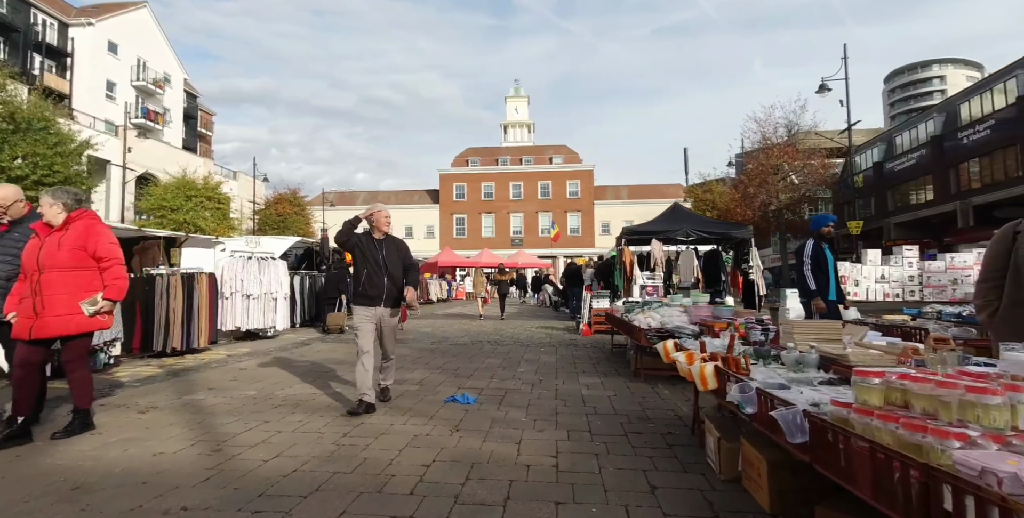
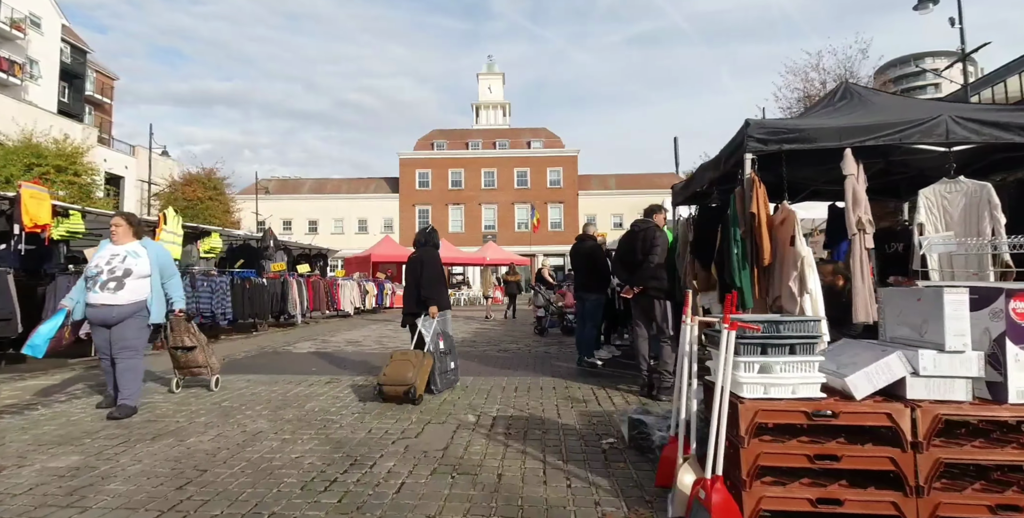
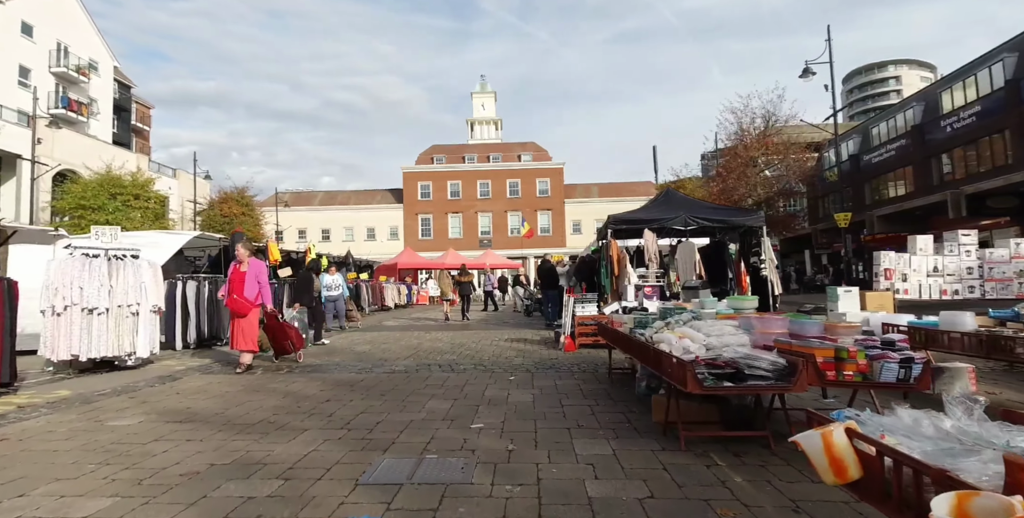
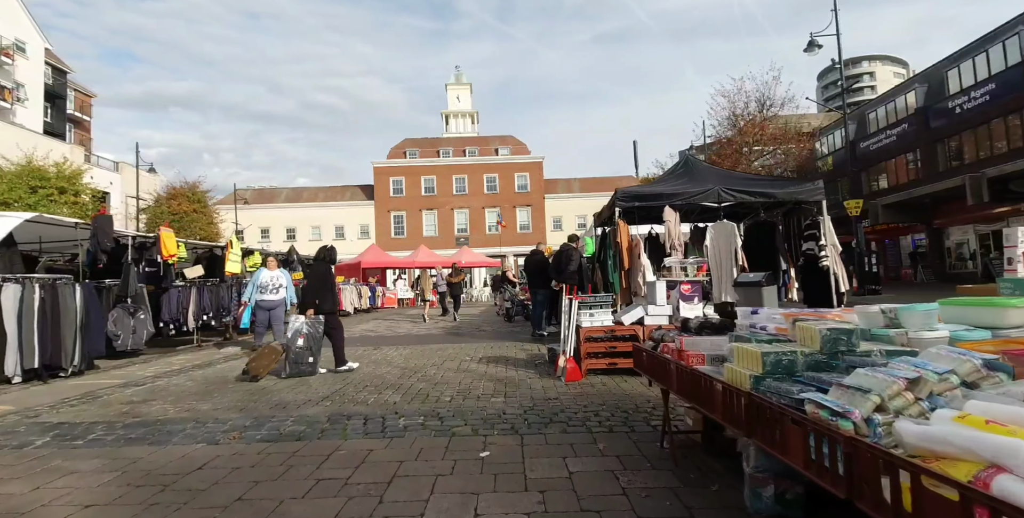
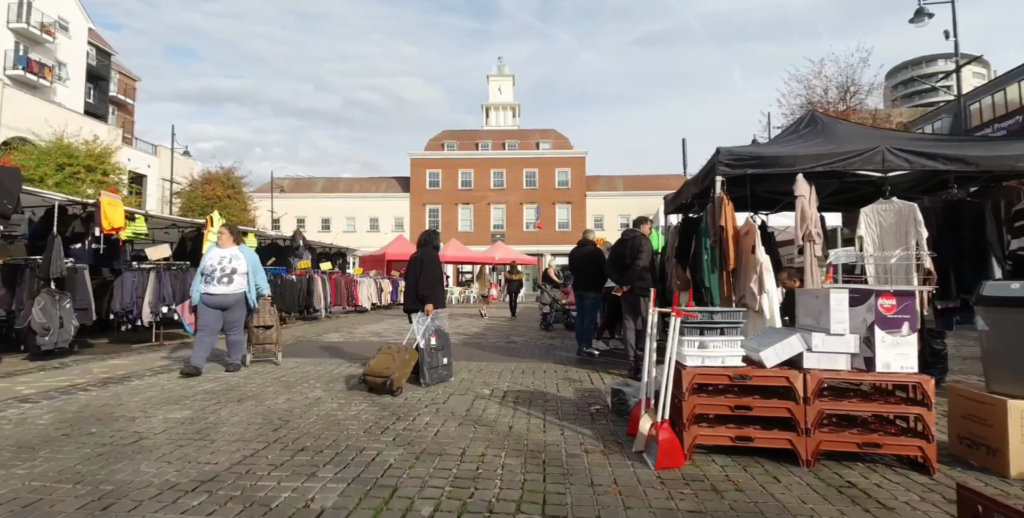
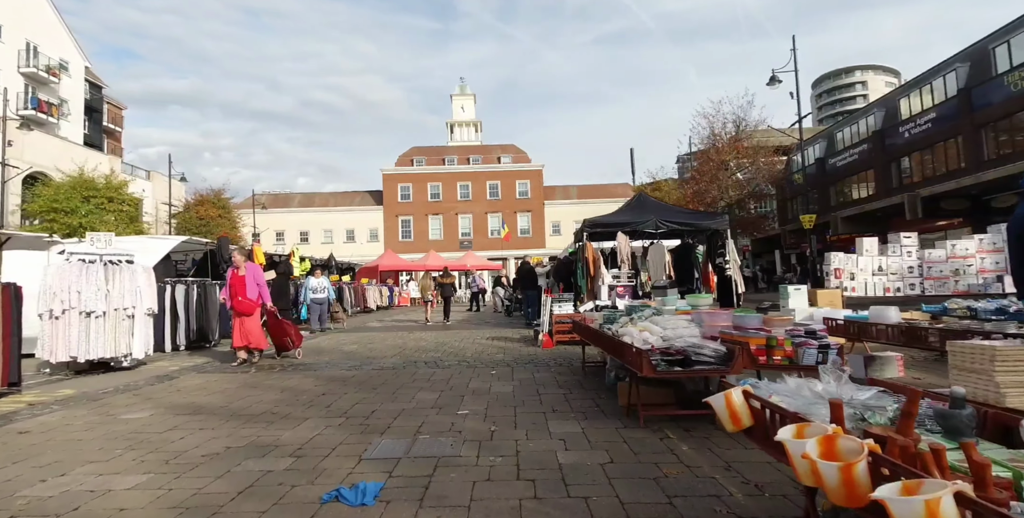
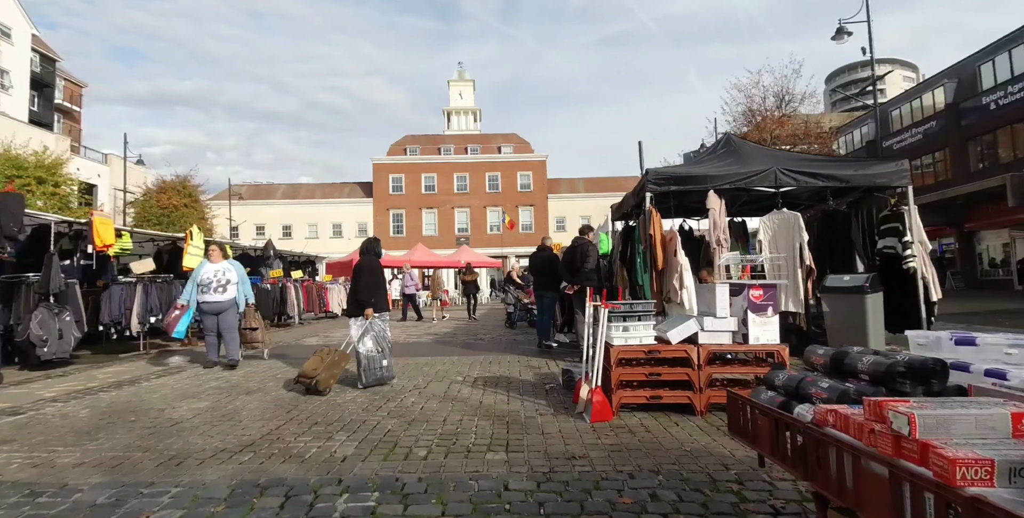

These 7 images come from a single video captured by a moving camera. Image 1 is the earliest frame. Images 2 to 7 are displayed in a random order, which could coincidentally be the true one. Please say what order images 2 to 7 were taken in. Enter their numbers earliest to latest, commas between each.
6, 3, 4, 7, 5, 2
